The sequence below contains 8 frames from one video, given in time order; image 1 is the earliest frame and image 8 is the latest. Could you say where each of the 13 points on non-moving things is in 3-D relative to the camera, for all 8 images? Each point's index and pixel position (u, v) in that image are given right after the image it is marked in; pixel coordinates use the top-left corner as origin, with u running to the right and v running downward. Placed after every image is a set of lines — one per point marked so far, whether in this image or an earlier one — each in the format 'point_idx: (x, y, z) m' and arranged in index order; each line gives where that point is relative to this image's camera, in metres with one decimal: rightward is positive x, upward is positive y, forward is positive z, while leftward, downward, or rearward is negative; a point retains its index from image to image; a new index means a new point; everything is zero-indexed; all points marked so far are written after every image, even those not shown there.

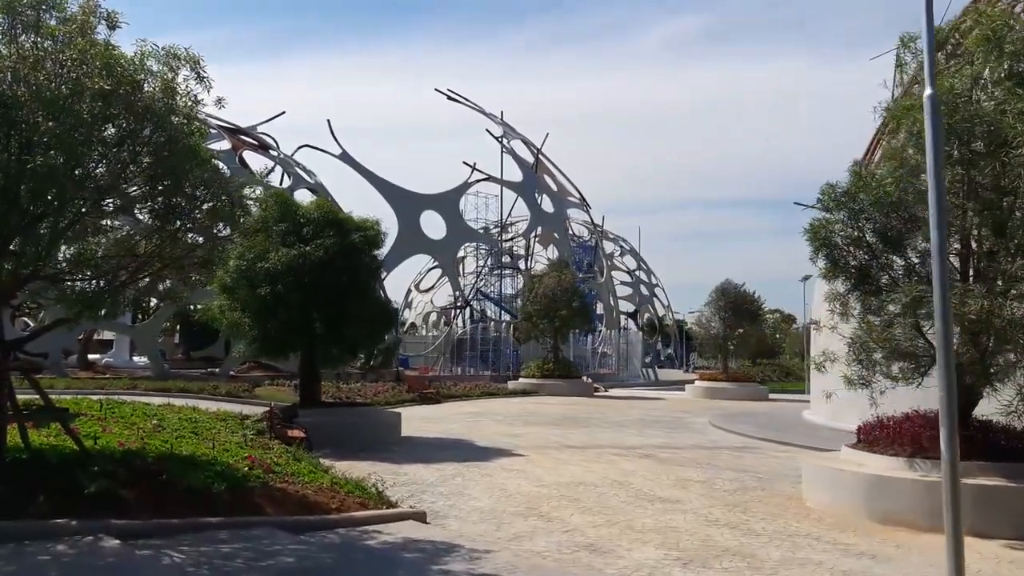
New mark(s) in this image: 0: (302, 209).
0: (-4.0, +1.6, +16.5) m
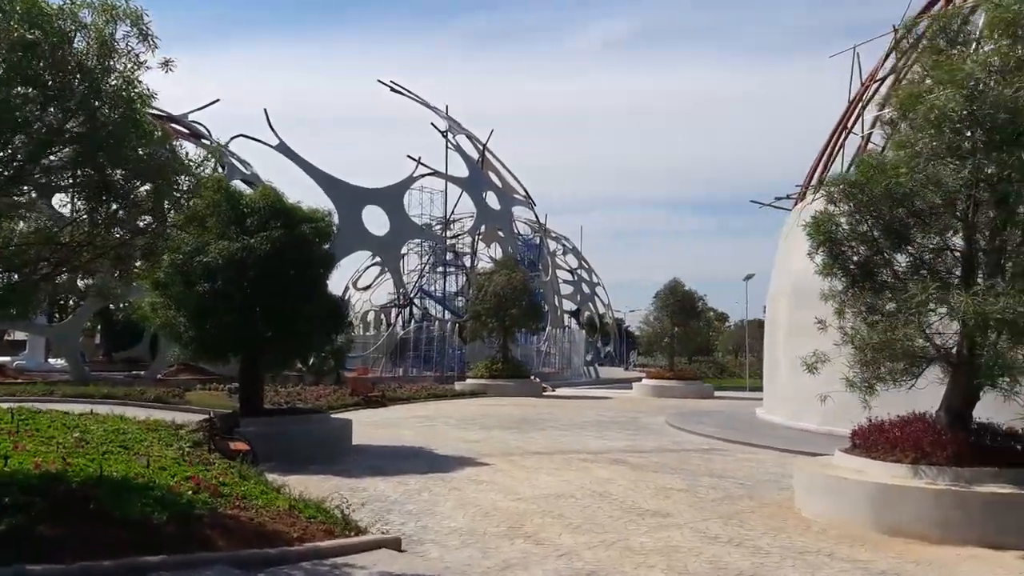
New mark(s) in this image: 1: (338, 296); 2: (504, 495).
0: (-4.8, +1.6, +15.2) m
1: (-3.3, -0.2, +15.7) m
2: (-0.1, -2.8, +11.3) m
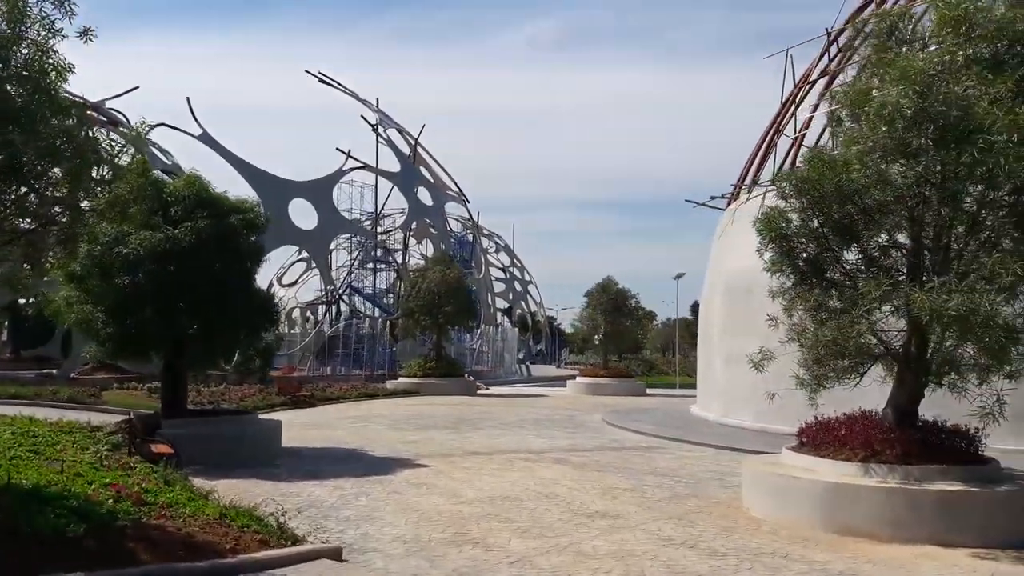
0: (-5.8, +1.7, +14.3) m
1: (-4.3, -0.1, +15.0) m
2: (-0.8, -2.7, +10.8) m
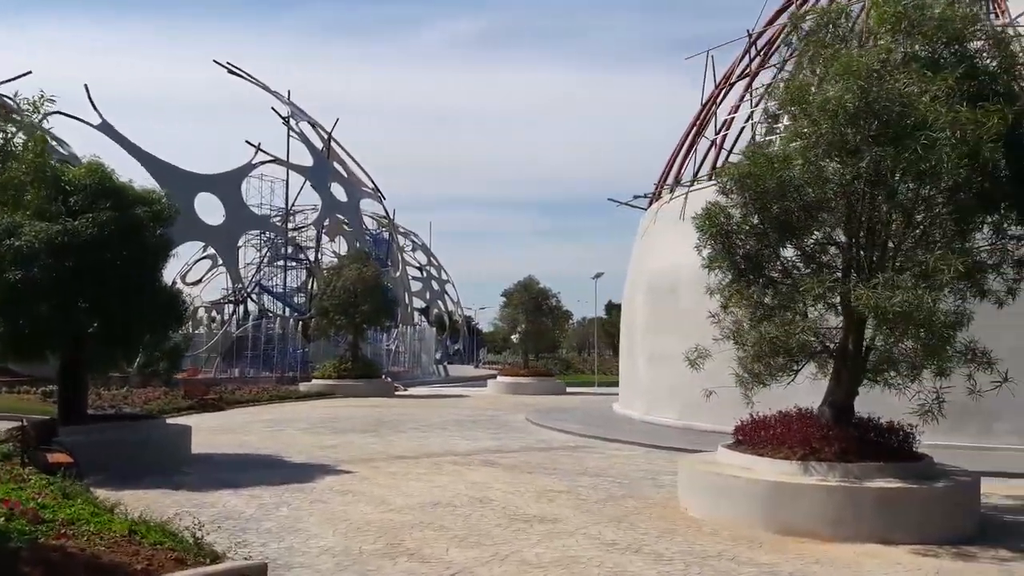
0: (-6.9, +1.8, +13.3) m
1: (-5.5, 0.0, +14.1) m
2: (-1.7, -2.6, +10.3) m
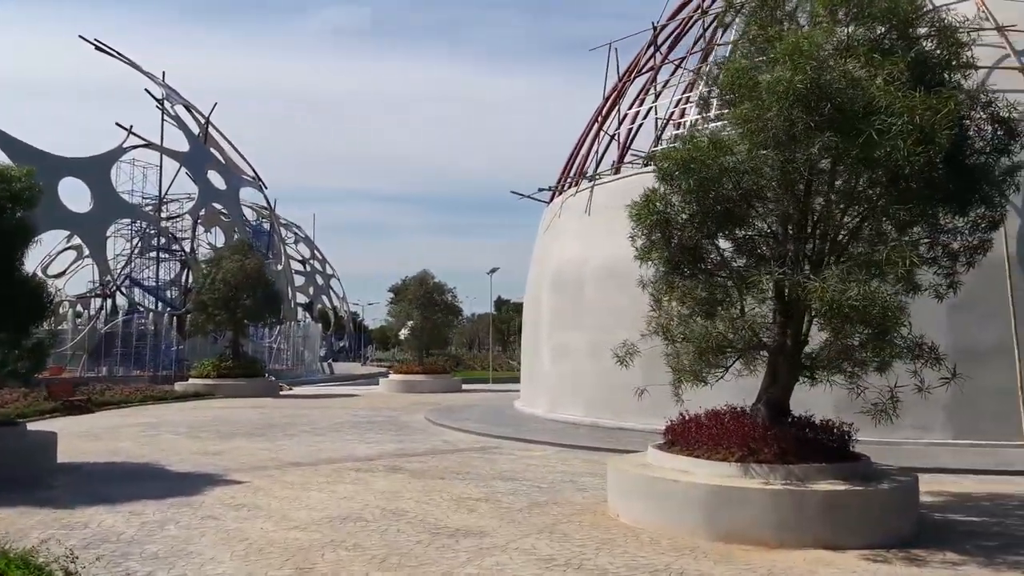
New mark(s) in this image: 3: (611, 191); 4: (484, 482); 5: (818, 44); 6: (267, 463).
0: (-8.1, +1.9, +11.4) m
1: (-6.9, +0.2, +12.4) m
2: (-2.5, -2.5, +9.2) m
3: (+2.4, +2.3, +20.1) m
4: (-0.4, -2.7, +11.8) m
5: (+3.0, +2.4, +8.3) m
6: (-3.9, -2.8, +13.5) m
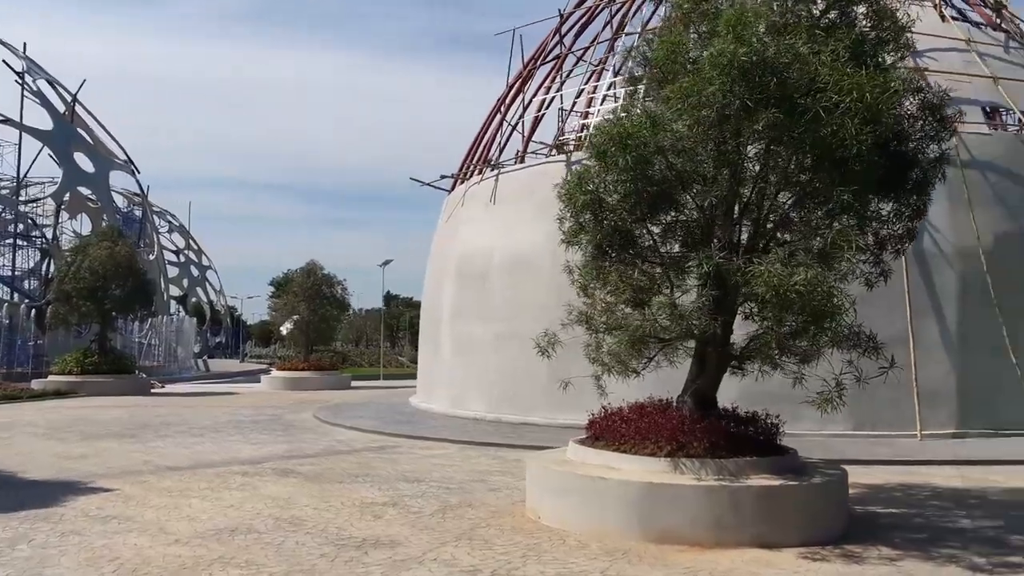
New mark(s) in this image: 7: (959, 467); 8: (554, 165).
0: (-9.2, +2.2, +9.4) m
1: (-8.1, +0.4, +10.6) m
2: (-3.4, -2.3, +8.0) m
3: (+0.1, +2.5, +19.5) m
4: (-1.6, -2.5, +10.9) m
5: (+2.3, +2.5, +7.9) m
6: (-5.3, -2.6, +12.1) m
7: (+6.6, -2.6, +12.5) m
8: (+0.9, +2.7, +18.9) m
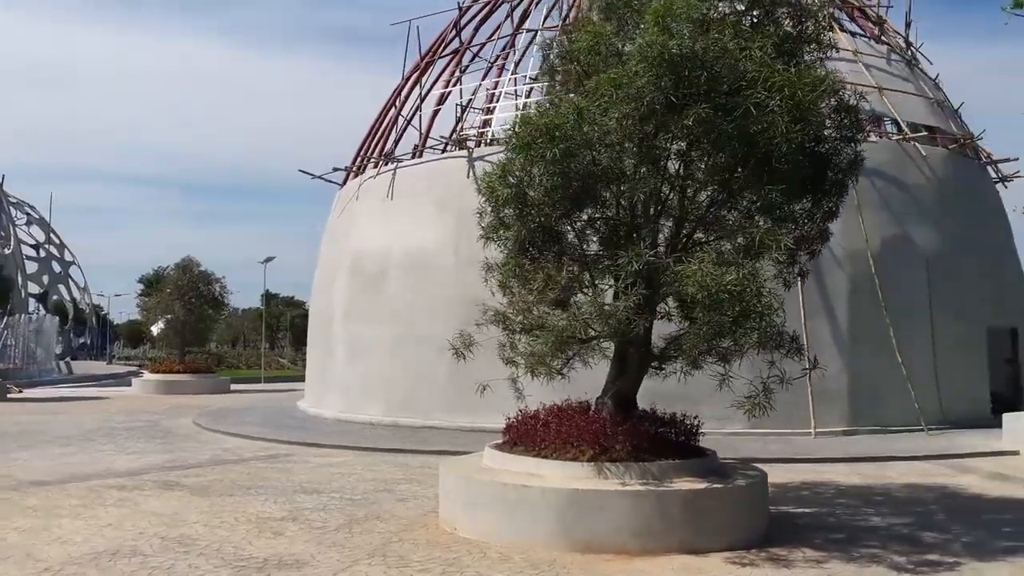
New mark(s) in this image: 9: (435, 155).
0: (-10.0, +2.3, +7.7) m
1: (-9.1, +0.5, +9.0) m
2: (-4.1, -2.3, +7.0) m
3: (-2.2, +2.5, +18.9) m
4: (-2.7, -2.5, +10.2) m
5: (+1.6, +2.5, +7.7) m
6: (-6.5, -2.5, +10.9) m
7: (+5.2, -2.7, +12.8) m
8: (-1.3, +2.8, +18.4) m
9: (-1.8, +3.0, +19.1) m
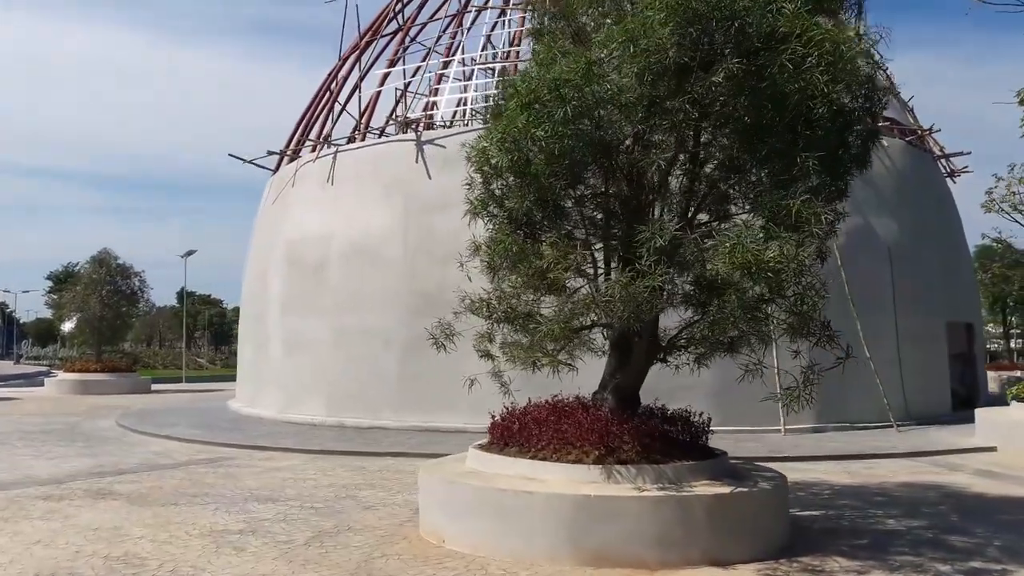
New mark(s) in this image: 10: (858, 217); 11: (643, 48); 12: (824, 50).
0: (-9.9, +2.5, +5.9) m
1: (-9.1, +0.7, +7.2) m
2: (-4.0, -2.1, +5.7) m
3: (-3.1, +2.7, +17.7) m
4: (-2.9, -2.3, +9.0) m
5: (+1.6, +2.7, +6.9) m
6: (-6.8, -2.3, +9.3) m
7: (+4.7, -2.5, +12.3) m
8: (-2.2, +2.9, +17.3) m
9: (-2.7, +3.2, +18.0) m
10: (+6.8, +1.4, +16.7) m
11: (+1.0, +1.9, +6.8) m
12: (+2.3, +1.8, +6.5) m
